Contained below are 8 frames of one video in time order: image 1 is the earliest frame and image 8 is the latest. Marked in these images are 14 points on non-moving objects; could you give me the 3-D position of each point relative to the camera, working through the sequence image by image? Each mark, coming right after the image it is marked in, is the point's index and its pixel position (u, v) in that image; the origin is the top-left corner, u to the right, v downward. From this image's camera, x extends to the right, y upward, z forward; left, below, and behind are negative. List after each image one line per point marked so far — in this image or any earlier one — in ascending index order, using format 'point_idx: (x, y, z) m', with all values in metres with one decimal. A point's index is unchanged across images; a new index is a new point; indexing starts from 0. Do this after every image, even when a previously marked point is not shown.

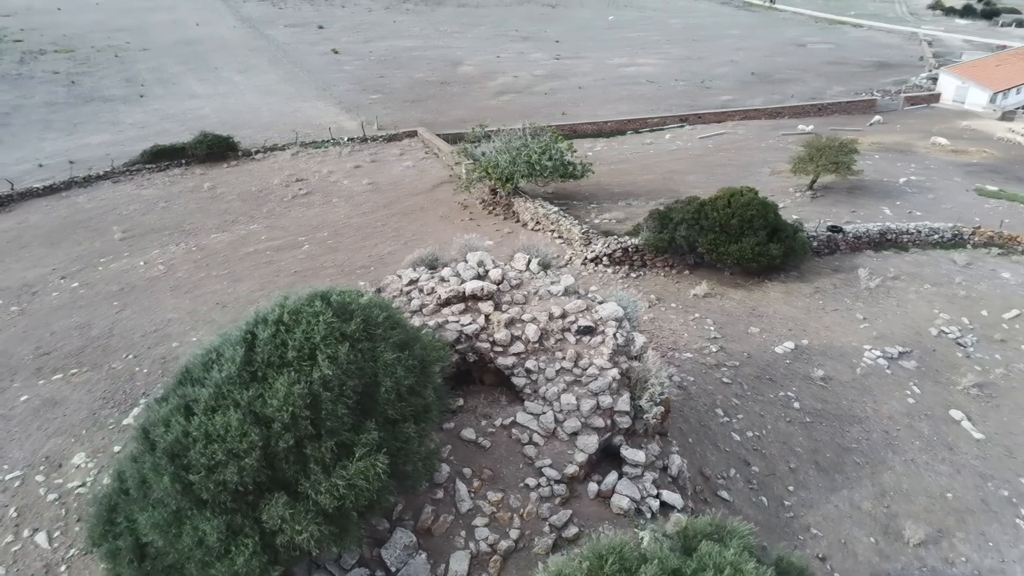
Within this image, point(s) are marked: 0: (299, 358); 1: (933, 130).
0: (-1.3, -0.4, +4.7) m
1: (+11.2, +4.2, +19.8) m
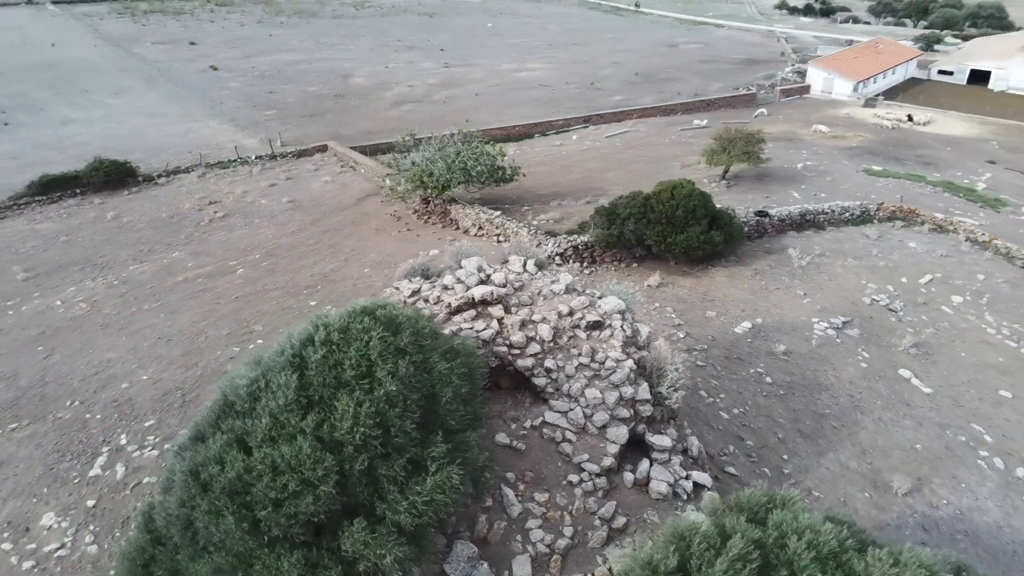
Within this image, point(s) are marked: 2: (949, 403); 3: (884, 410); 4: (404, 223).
0: (-0.9, -0.5, +4.5) m
1: (+8.6, +4.9, +21.5) m
2: (+5.0, -1.3, +8.5) m
3: (+4.1, -1.4, +8.3) m
4: (-1.9, +1.2, +13.2) m
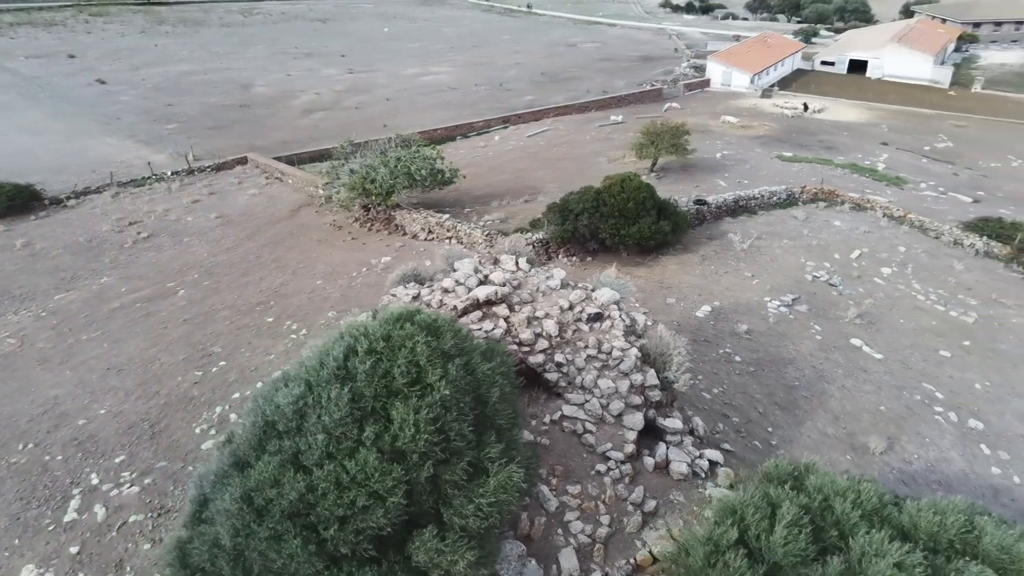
0: (-0.6, -0.6, +4.4) m
1: (+6.2, +5.4, +22.5) m
2: (+4.8, -0.9, +9.1) m
3: (+3.9, -1.1, +8.8) m
4: (-2.9, +1.0, +12.9) m
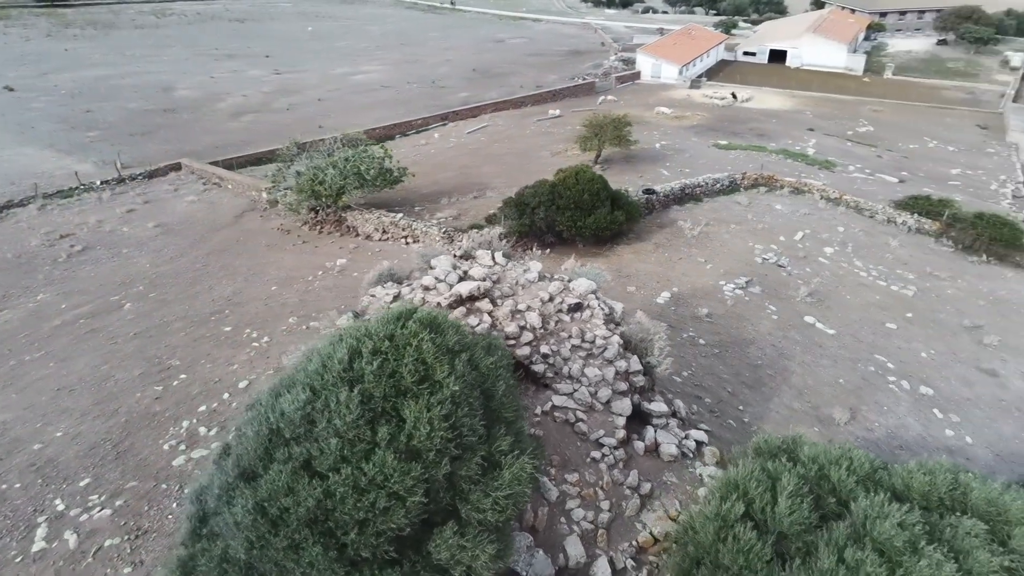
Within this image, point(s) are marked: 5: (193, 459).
0: (-0.5, -0.6, +4.4) m
1: (+4.3, +5.7, +23.0) m
2: (+4.4, -0.7, +9.6) m
3: (+3.6, -0.8, +9.2) m
4: (-3.6, +0.9, +12.6) m
5: (-3.1, -1.7, +7.3) m
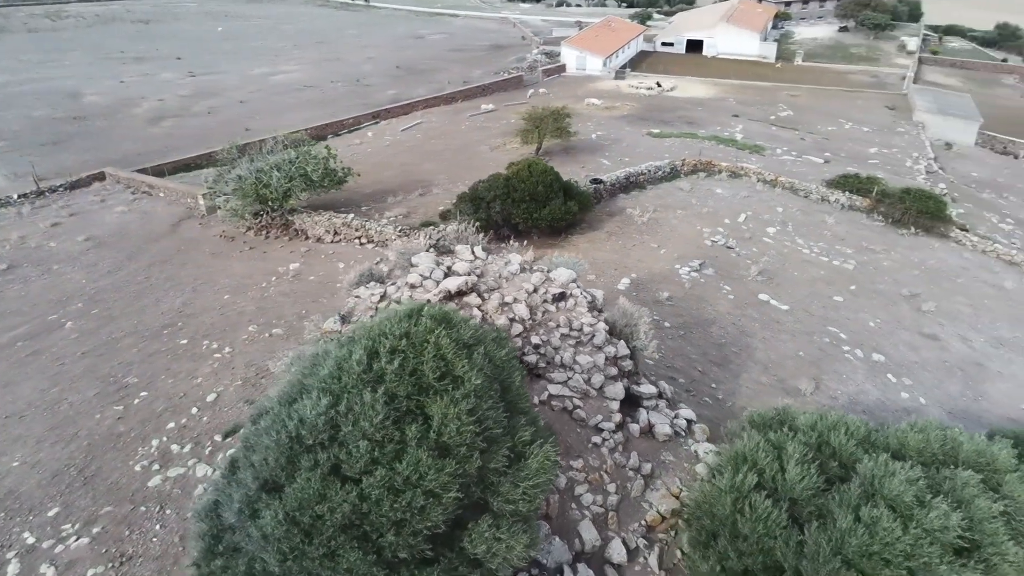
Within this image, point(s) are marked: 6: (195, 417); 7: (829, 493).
0: (-0.4, -0.5, +4.4) m
1: (+2.1, +6.1, +23.3) m
2: (+3.9, -0.3, +10.0) m
3: (+3.2, -0.5, +9.5) m
4: (-4.4, +0.8, +12.2) m
5: (-3.2, -1.8, +7.0) m
6: (-3.3, -1.4, +7.8) m
7: (+2.0, -1.3, +4.7) m
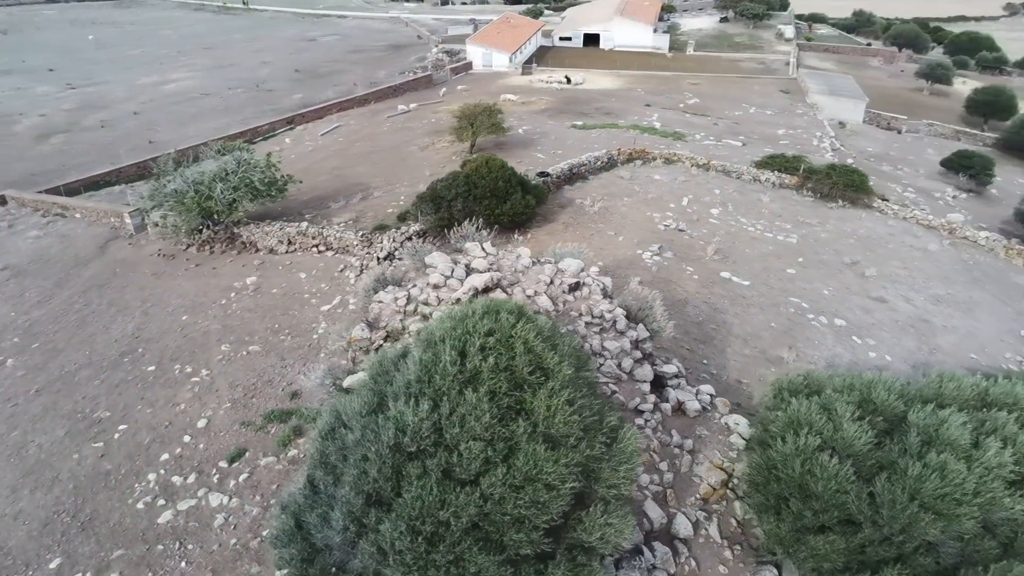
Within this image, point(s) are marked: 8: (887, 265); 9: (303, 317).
0: (+0.1, -0.5, +4.3) m
1: (-0.6, +6.2, +23.4) m
2: (+3.6, 0.0, +10.6) m
3: (+3.0, -0.2, +10.0) m
4: (-5.1, +0.5, +11.5) m
5: (-2.9, -2.0, +6.5) m
6: (-3.2, -1.6, +7.4) m
7: (+2.5, -1.1, +5.0) m
8: (+5.8, +0.4, +11.5) m
9: (-2.7, -0.4, +9.5) m
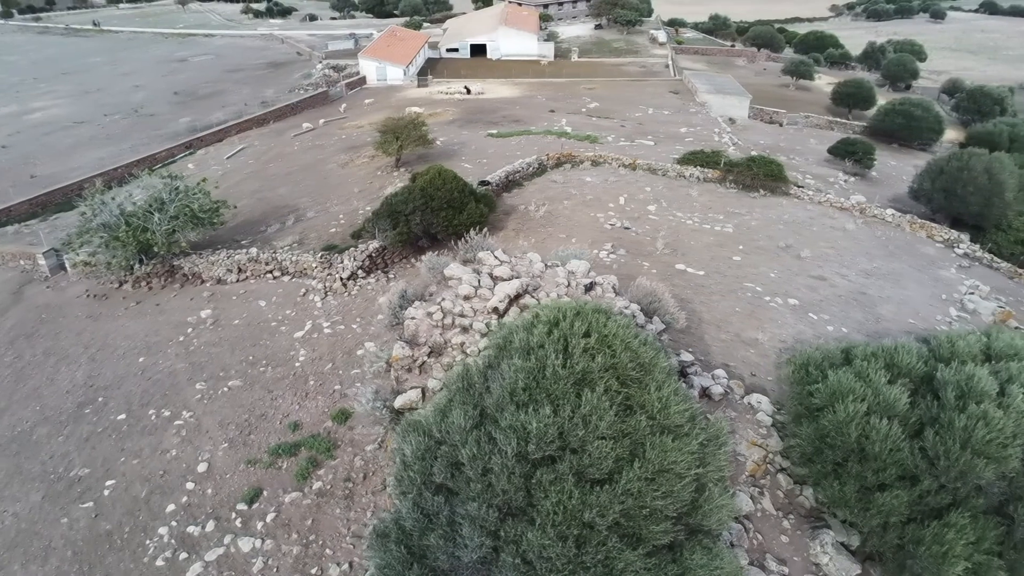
0: (+0.7, -0.5, +4.4) m
1: (-3.6, +5.7, +23.2) m
2: (+3.1, +0.2, +11.2) m
3: (+2.6, -0.1, +10.5) m
4: (-5.6, -0.1, +10.7) m
5: (-2.5, -2.2, +6.1) m
6: (-2.9, -1.9, +6.9) m
7: (+3.0, -0.9, +5.5) m
8: (+5.1, +0.7, +12.4) m
9: (-2.9, -0.7, +9.1) m
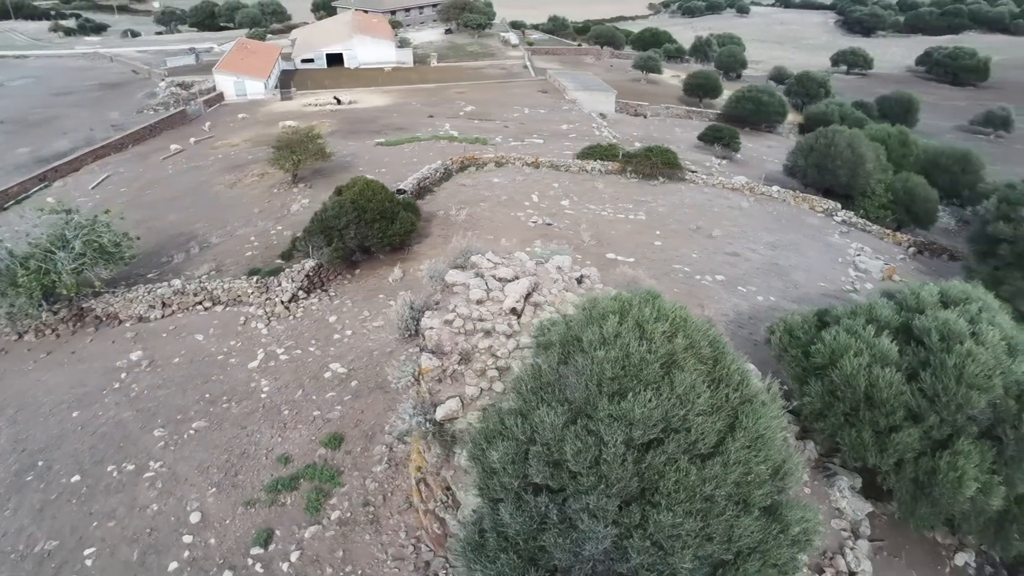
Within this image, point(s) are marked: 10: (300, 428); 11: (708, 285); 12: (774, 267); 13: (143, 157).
0: (+1.2, -0.4, +4.7) m
1: (-7.4, +5.0, +22.2) m
2: (+2.1, +0.4, +11.7) m
3: (+1.8, +0.1, +10.9) m
4: (-6.2, -0.8, +9.6) m
5: (-2.1, -2.5, +5.7) m
6: (-2.7, -2.2, +6.3) m
7: (+3.3, -0.5, +6.1) m
8: (+3.7, +1.1, +13.3) m
9: (-3.2, -1.0, +8.6) m
10: (-2.2, -1.4, +7.6) m
11: (+2.8, 0.0, +10.9) m
12: (+4.2, +0.3, +11.8) m
13: (-9.3, +3.3, +18.8) m
